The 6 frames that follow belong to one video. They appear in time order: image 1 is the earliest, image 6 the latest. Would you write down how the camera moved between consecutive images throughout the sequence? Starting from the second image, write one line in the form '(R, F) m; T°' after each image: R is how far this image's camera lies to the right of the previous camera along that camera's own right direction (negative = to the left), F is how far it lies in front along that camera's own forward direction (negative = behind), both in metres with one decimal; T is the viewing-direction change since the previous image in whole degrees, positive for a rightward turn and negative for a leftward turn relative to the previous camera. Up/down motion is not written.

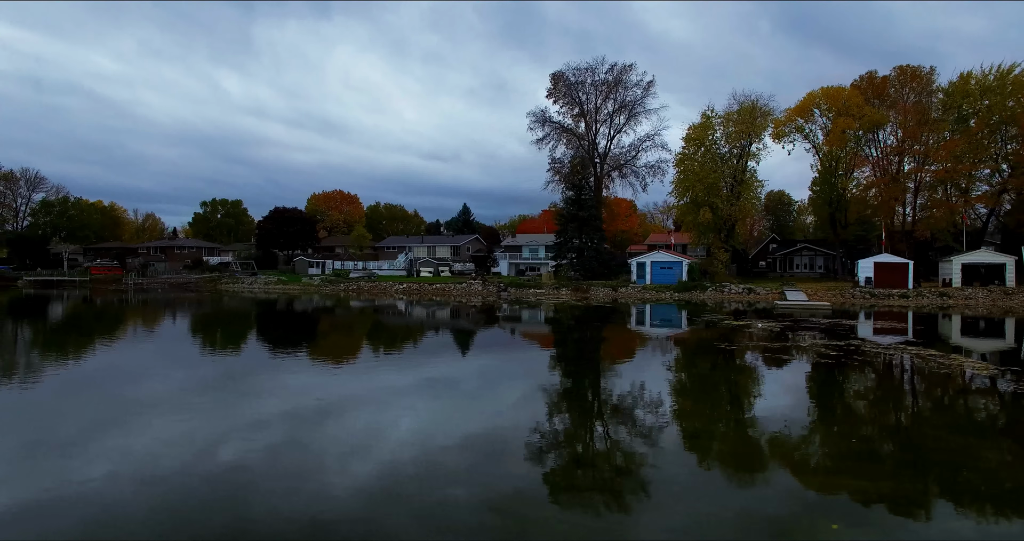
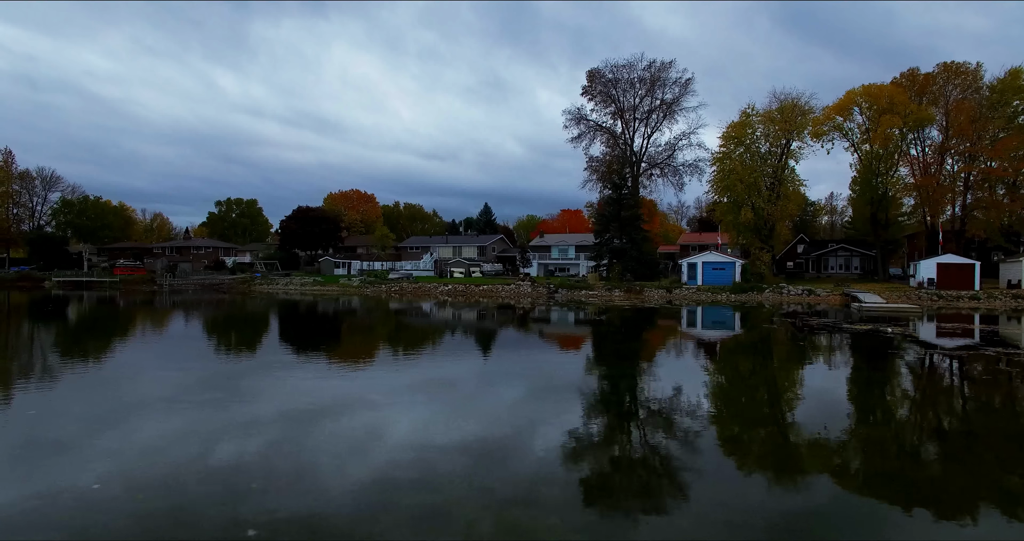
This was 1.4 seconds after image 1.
(-0.7, +0.2) m; 0°
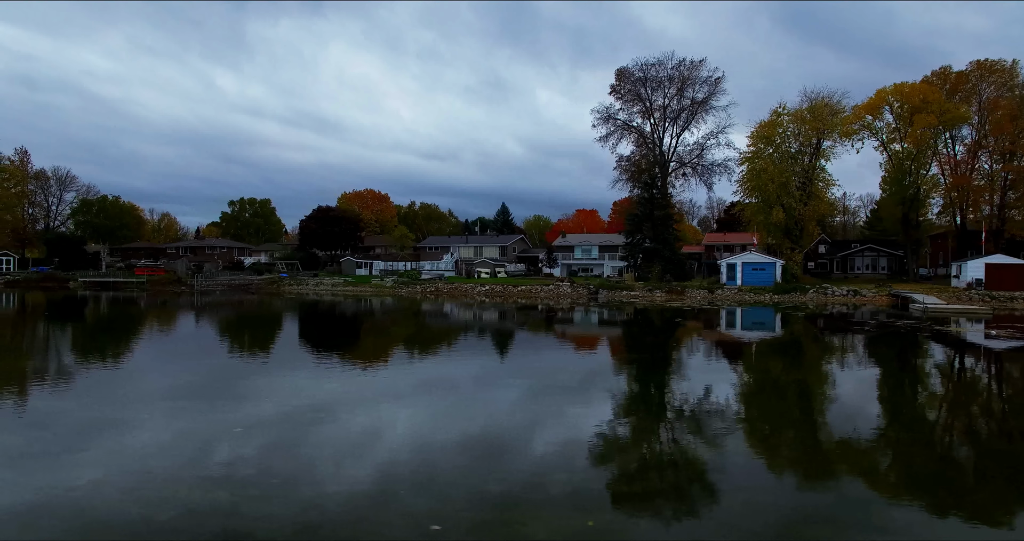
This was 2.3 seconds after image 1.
(-0.5, +0.1) m; 0°
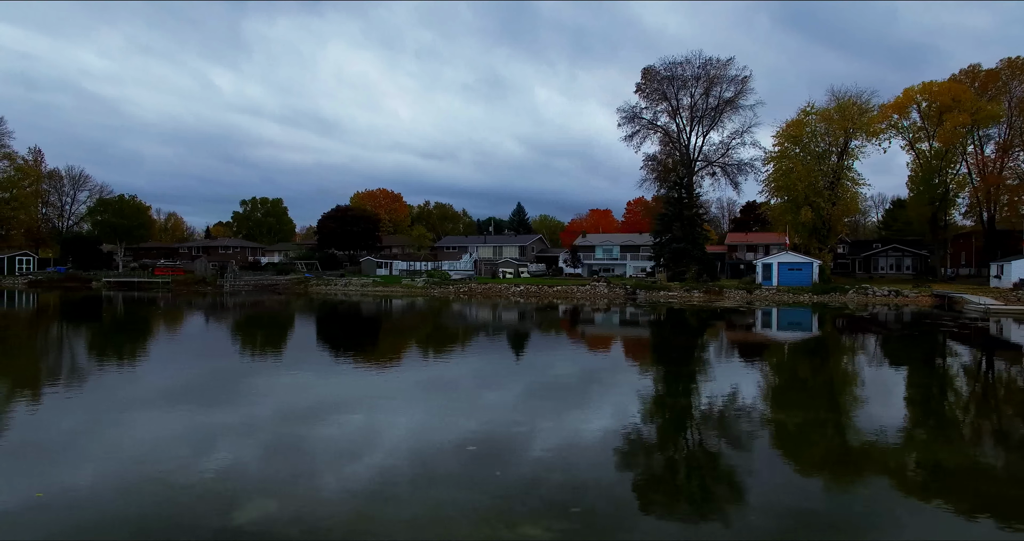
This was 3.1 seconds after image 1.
(-0.5, +0.1) m; 0°
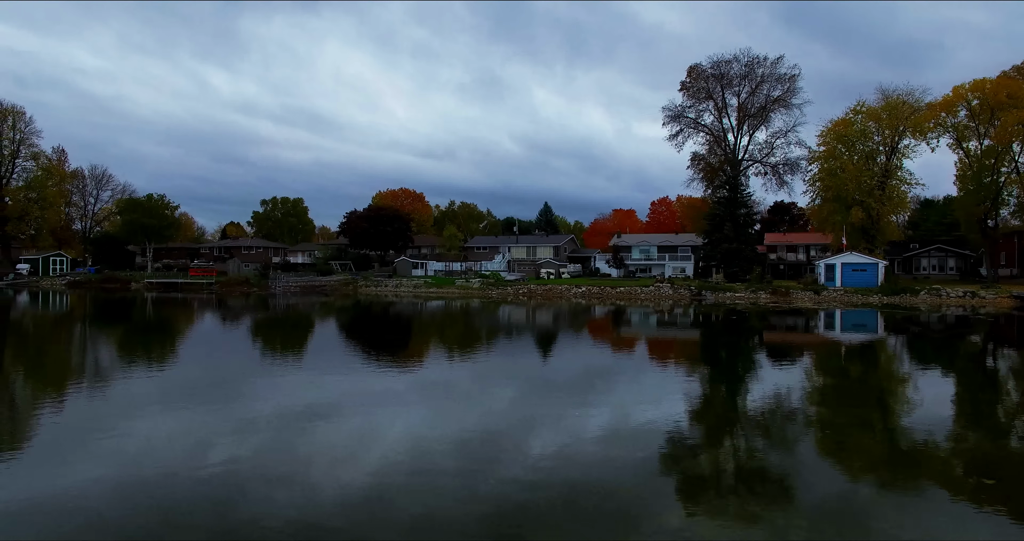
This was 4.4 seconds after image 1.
(-0.8, +0.1) m; 0°
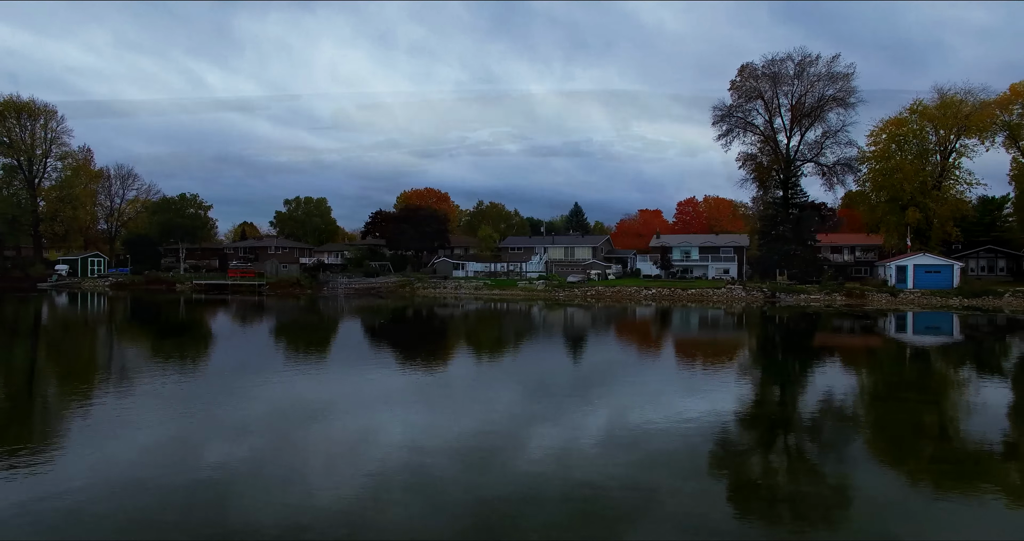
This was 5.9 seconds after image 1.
(-0.9, +0.2) m; 0°
